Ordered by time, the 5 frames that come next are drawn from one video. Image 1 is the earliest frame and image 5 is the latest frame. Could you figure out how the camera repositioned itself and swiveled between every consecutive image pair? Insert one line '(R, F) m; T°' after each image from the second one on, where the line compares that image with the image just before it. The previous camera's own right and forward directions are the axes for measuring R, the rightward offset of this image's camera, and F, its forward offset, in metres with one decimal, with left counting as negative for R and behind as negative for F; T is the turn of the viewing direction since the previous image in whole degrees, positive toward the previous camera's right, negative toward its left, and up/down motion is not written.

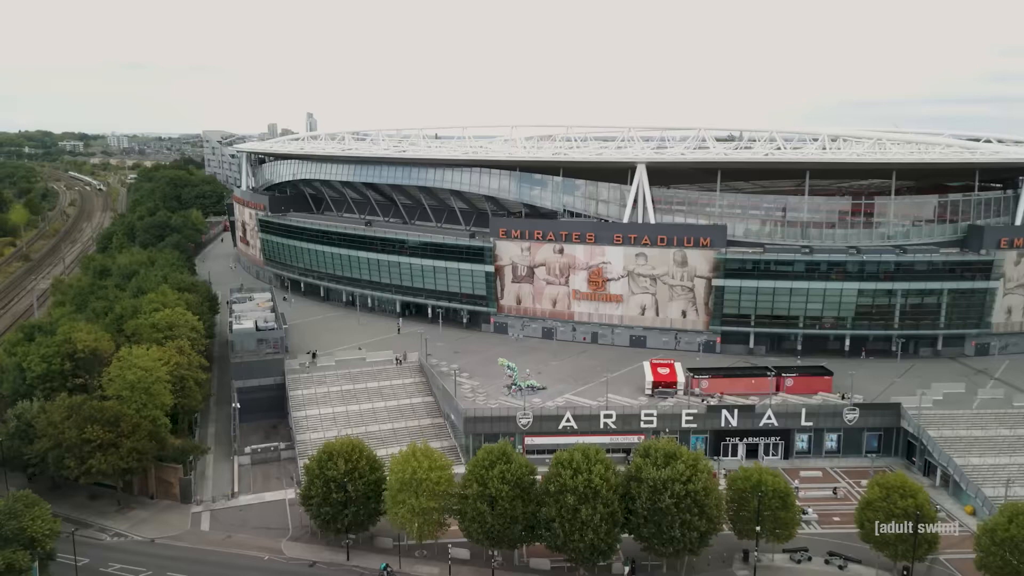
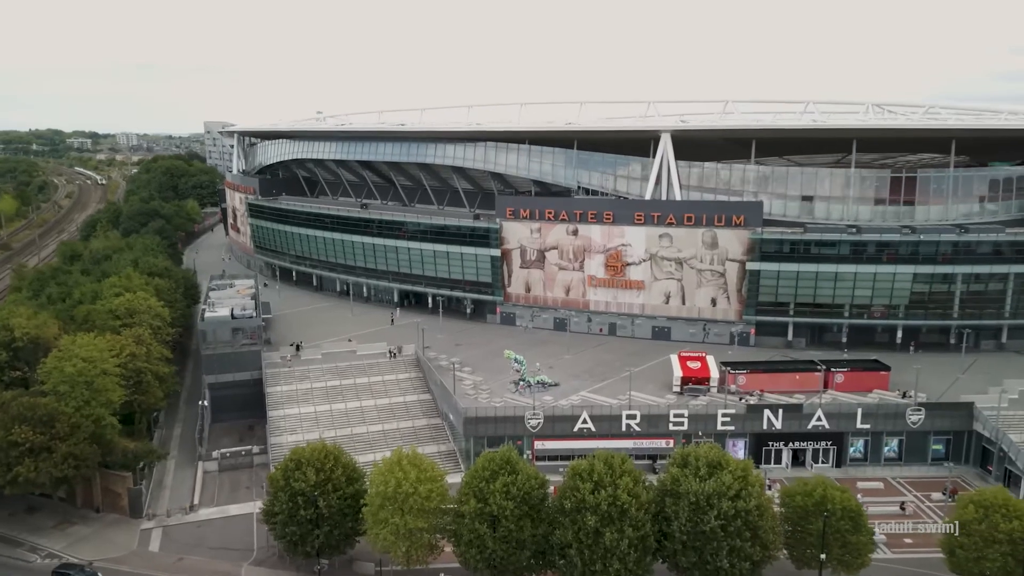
(+0.2, +8.0) m; -1°
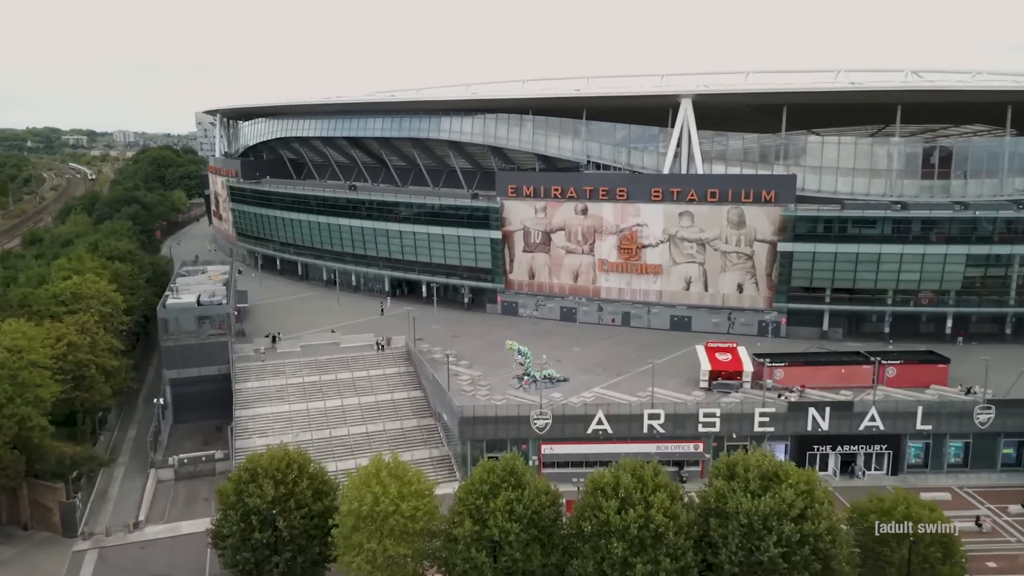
(-0.2, +7.0) m; 0°
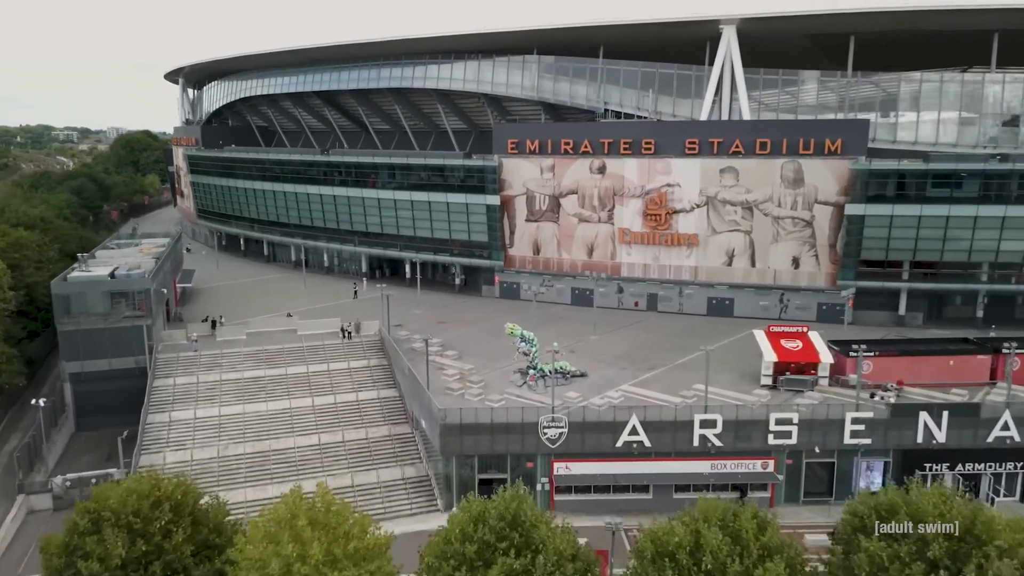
(-0.1, +11.5) m; 0°
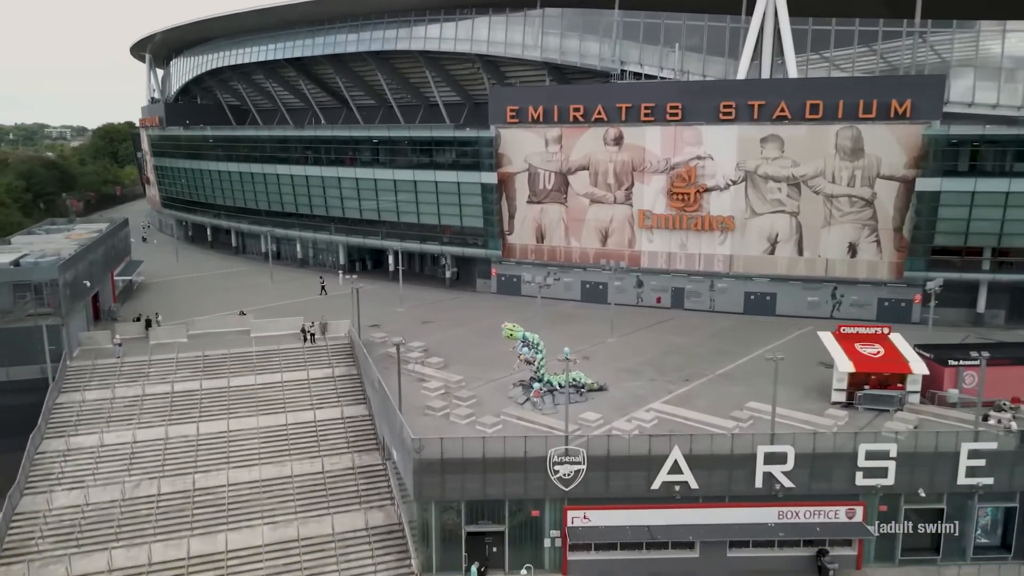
(0.0, +8.1) m; 0°
